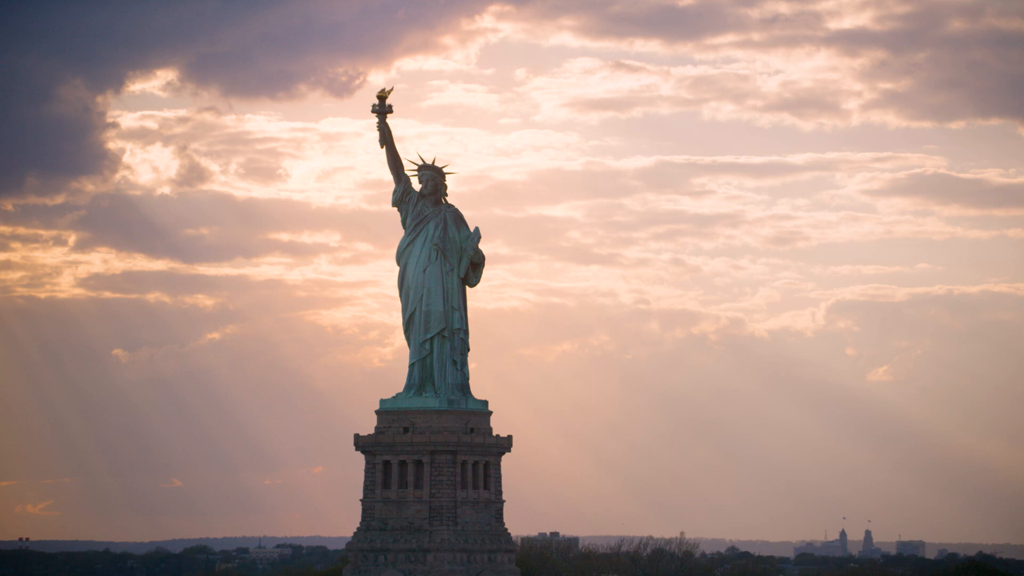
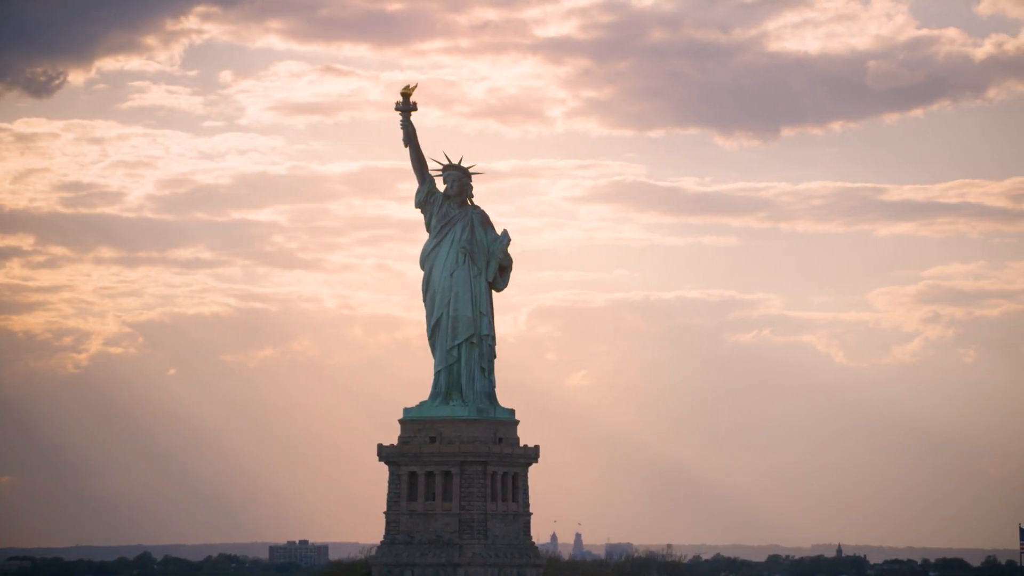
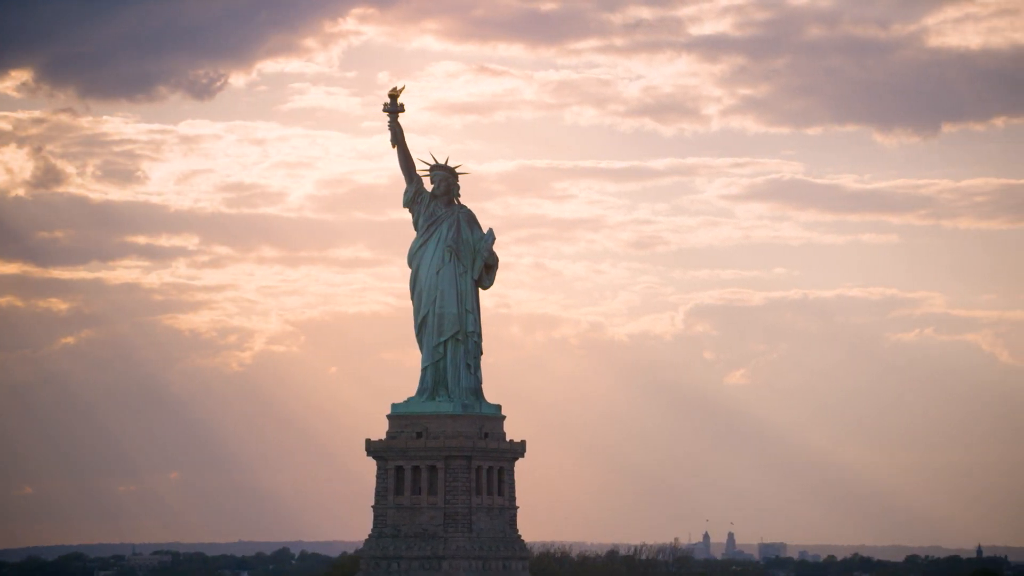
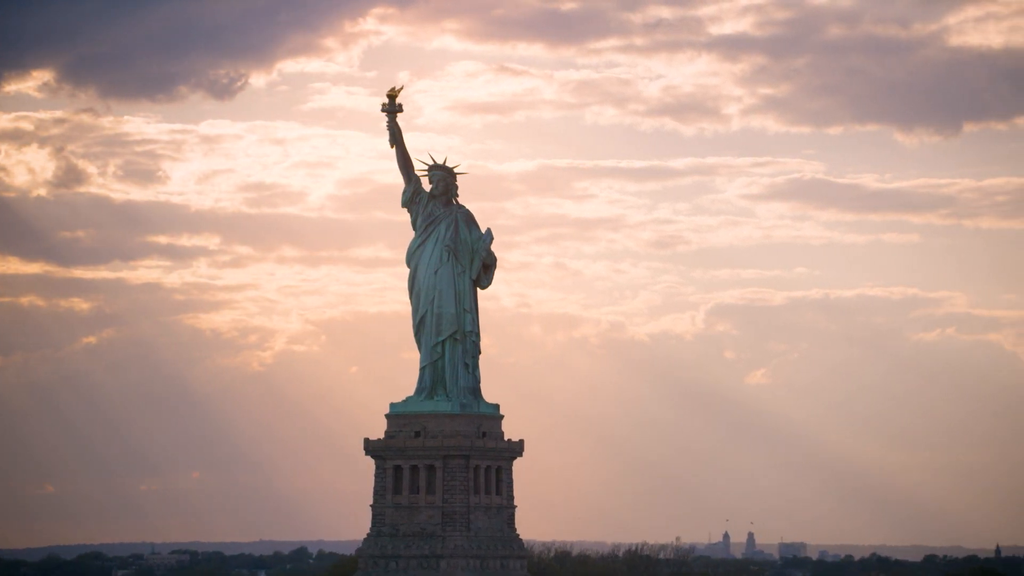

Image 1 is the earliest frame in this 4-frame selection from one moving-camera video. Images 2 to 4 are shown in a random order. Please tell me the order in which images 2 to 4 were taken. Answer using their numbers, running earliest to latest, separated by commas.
4, 3, 2
